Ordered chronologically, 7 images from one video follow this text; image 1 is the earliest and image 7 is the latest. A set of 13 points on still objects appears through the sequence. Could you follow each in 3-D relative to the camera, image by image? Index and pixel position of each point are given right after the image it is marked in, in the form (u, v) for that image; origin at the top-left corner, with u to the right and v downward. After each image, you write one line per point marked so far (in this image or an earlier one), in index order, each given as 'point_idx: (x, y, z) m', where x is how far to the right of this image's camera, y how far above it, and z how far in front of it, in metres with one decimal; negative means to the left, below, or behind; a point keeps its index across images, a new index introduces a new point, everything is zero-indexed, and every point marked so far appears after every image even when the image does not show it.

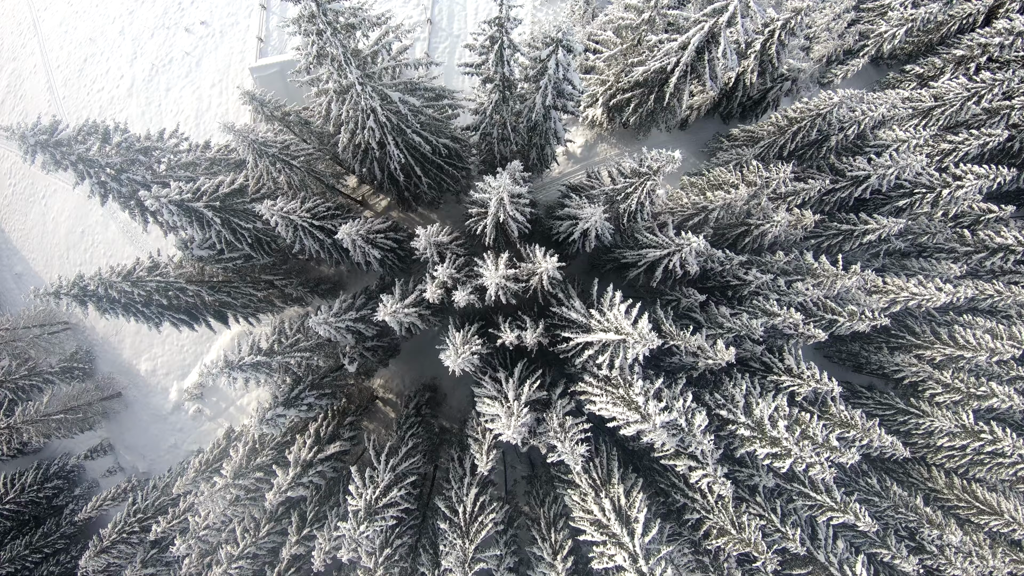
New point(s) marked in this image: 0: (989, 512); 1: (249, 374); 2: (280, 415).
0: (+37.7, -18.2, +15.9) m
1: (-16.2, -4.7, +12.2) m
2: (-14.7, -7.3, +12.7) m
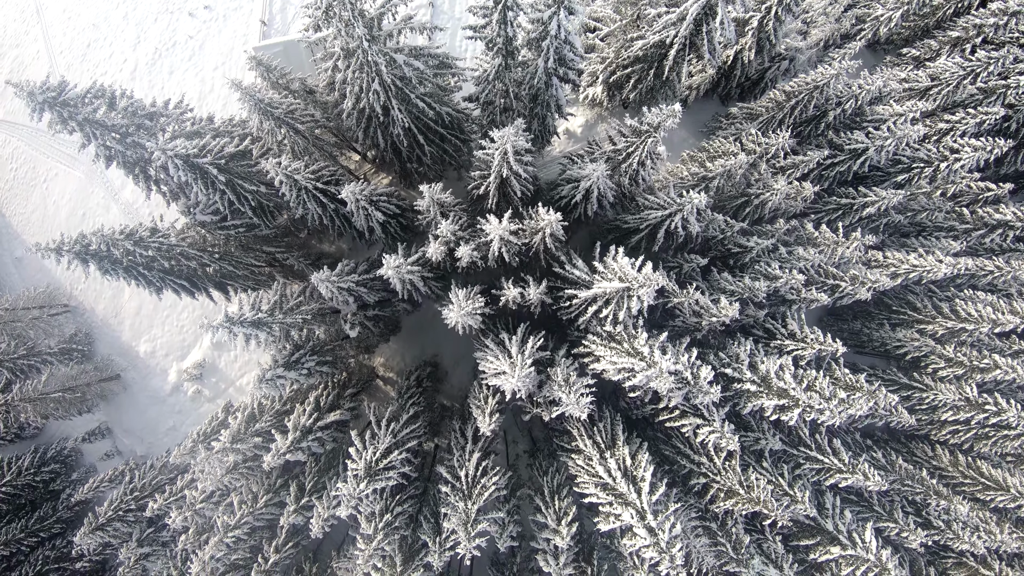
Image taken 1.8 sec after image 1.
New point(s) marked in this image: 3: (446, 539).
0: (+37.9, -15.9, +15.7) m
1: (-16.1, -2.4, +12.1) m
2: (-14.6, -5.0, +12.6) m
3: (-3.9, -14.9, +12.2) m
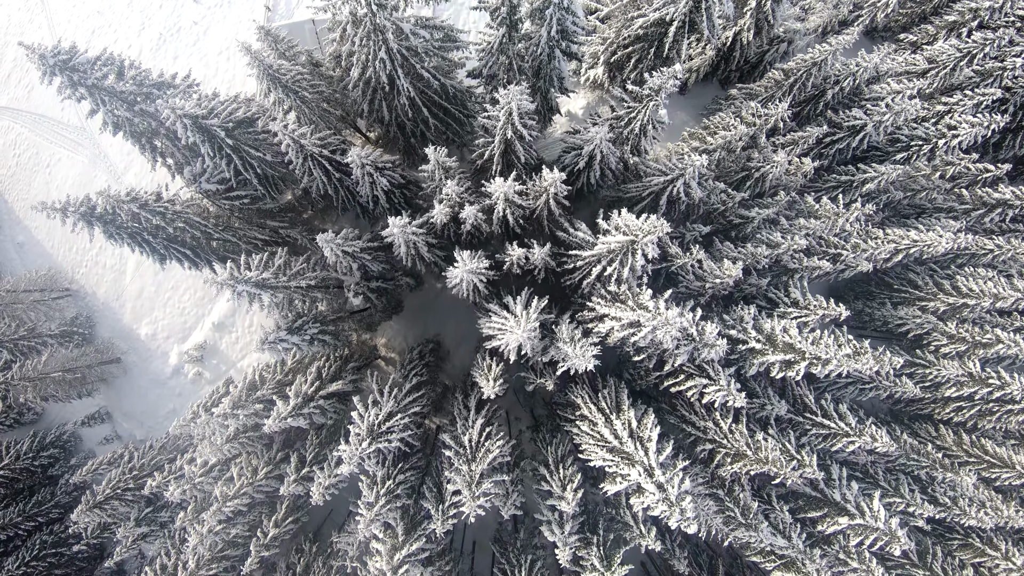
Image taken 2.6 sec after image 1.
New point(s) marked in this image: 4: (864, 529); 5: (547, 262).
0: (+38.1, -13.9, +15.7) m
1: (-15.8, -0.4, +12.1) m
2: (-14.4, -3.0, +12.6) m
3: (-3.7, -12.9, +12.1) m
4: (+21.5, -14.7, +12.2) m
5: (+2.1, +1.6, +11.7) m
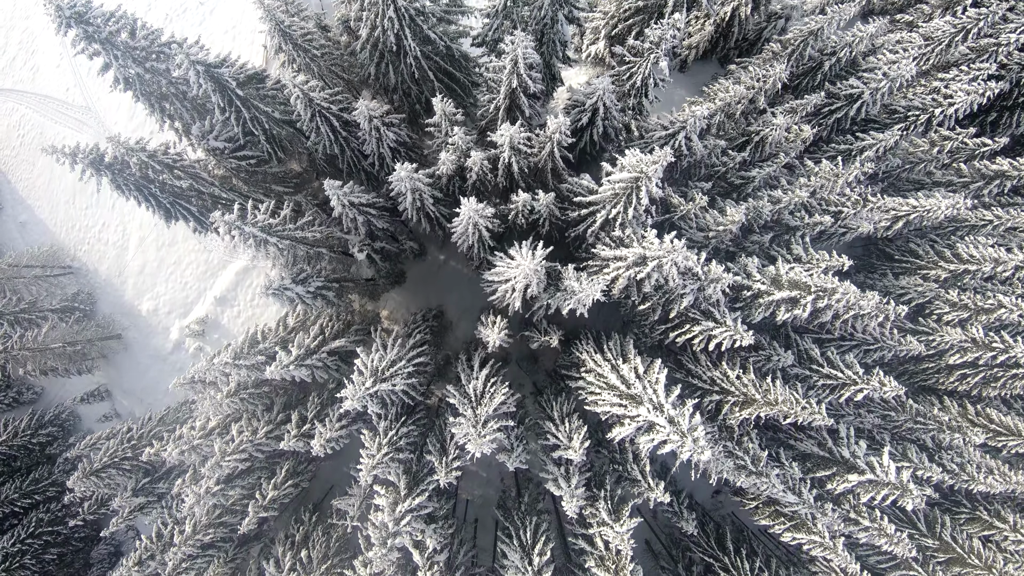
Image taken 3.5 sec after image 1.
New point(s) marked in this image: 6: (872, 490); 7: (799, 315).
0: (+38.4, -11.2, +15.5) m
1: (-15.6, +2.5, +12.2) m
2: (-14.1, -0.1, +12.6) m
3: (-3.4, -10.0, +11.9) m
4: (+21.8, -11.9, +12.1) m
5: (+2.3, +4.5, +11.8) m
6: (+21.5, -12.1, +12.0) m
7: (+17.1, -1.0, +12.1) m
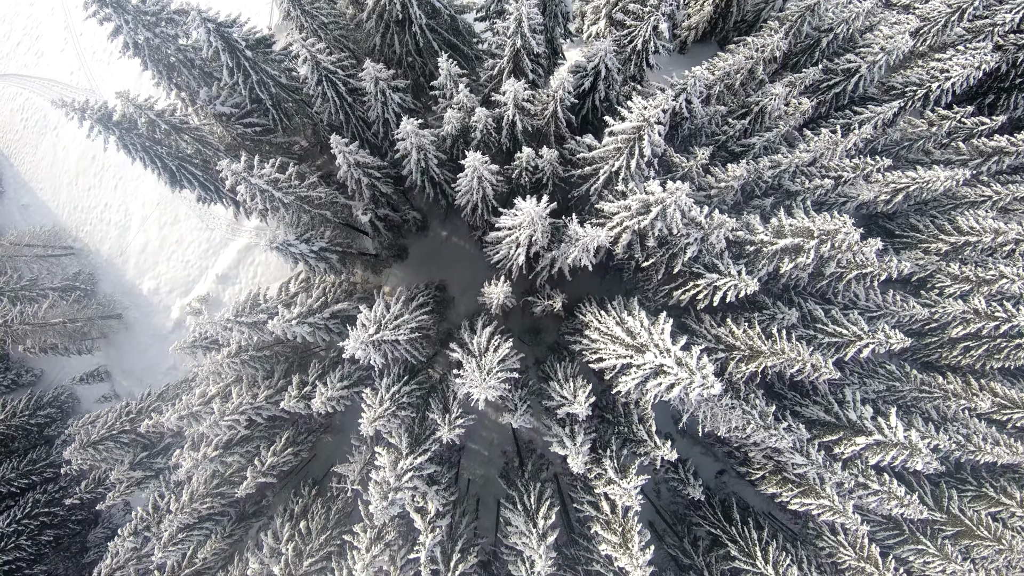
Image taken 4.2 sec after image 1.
0: (+38.6, -8.8, +15.5) m
1: (-15.3, +4.9, +12.2) m
2: (-13.8, +2.3, +12.6) m
3: (-3.2, -7.7, +11.9) m
4: (+22.0, -9.5, +12.0) m
5: (+2.6, +6.9, +11.9) m
6: (+21.7, -9.7, +11.9) m
7: (+17.3, +1.4, +12.2) m
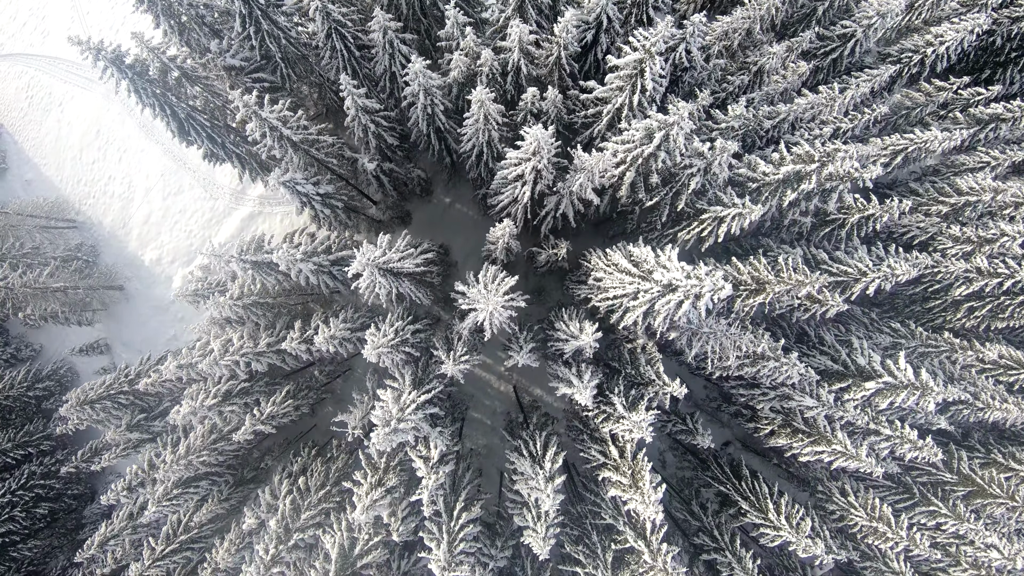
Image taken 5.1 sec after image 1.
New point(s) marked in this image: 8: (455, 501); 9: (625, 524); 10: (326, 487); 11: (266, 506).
0: (+38.9, -5.5, +15.4) m
1: (-15.0, +8.3, +12.4) m
2: (-13.6, +5.7, +12.7) m
3: (-2.9, -4.3, +11.8) m
4: (+22.3, -6.1, +11.9) m
5: (+2.9, +10.3, +12.0) m
6: (+22.0, -6.3, +11.7) m
7: (+17.6, +4.8, +12.2) m
8: (-3.5, -13.0, +12.4) m
9: (+6.4, -13.3, +11.4) m
10: (-12.9, -13.8, +13.9) m
11: (-16.3, -14.5, +13.3) m
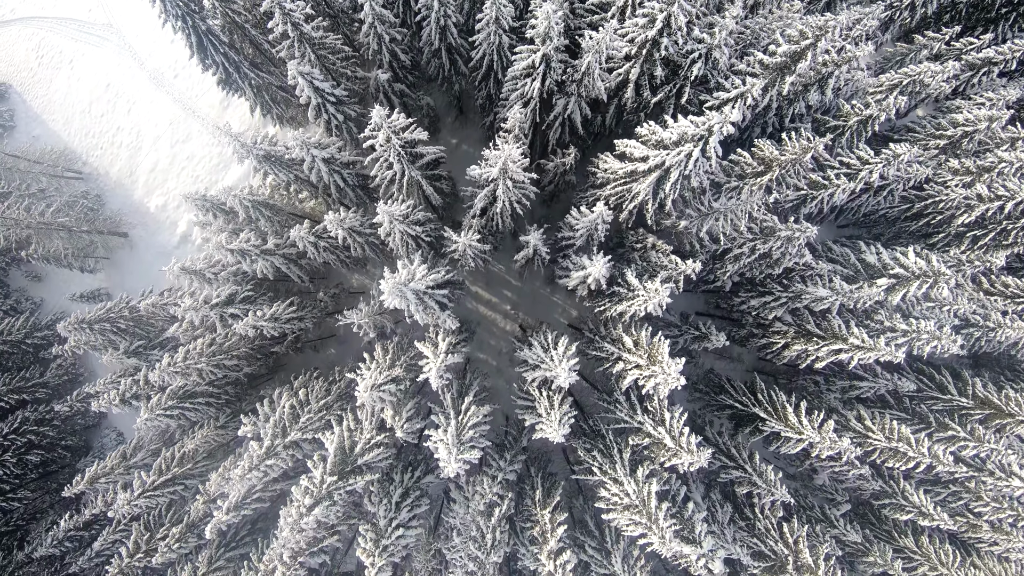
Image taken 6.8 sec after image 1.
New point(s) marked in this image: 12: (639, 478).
0: (+39.5, +0.6, +15.4) m
1: (-14.4, +14.5, +12.8) m
2: (-13.0, +11.8, +13.0) m
3: (-2.3, +1.9, +11.7) m
4: (+22.9, +0.1, +11.8) m
5: (+3.4, +16.4, +12.5) m
6: (+22.6, -0.1, +11.7) m
7: (+18.2, +11.0, +12.6) m
8: (-2.9, -6.9, +12.0) m
9: (+7.0, -7.1, +11.1) m
10: (-12.3, -7.6, +13.6) m
11: (-15.8, -8.3, +13.0) m
12: (+6.6, -10.0, +10.5) m
